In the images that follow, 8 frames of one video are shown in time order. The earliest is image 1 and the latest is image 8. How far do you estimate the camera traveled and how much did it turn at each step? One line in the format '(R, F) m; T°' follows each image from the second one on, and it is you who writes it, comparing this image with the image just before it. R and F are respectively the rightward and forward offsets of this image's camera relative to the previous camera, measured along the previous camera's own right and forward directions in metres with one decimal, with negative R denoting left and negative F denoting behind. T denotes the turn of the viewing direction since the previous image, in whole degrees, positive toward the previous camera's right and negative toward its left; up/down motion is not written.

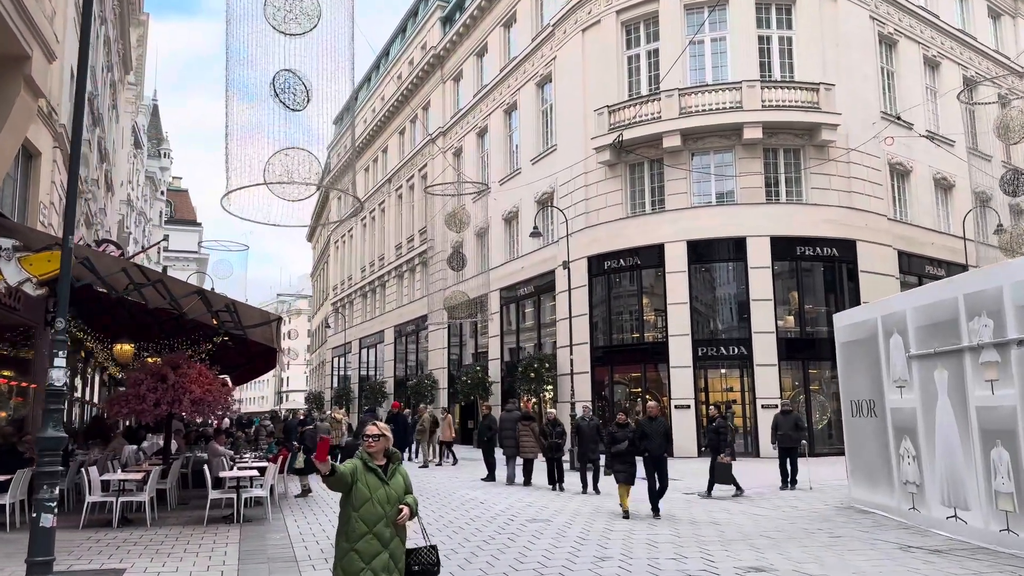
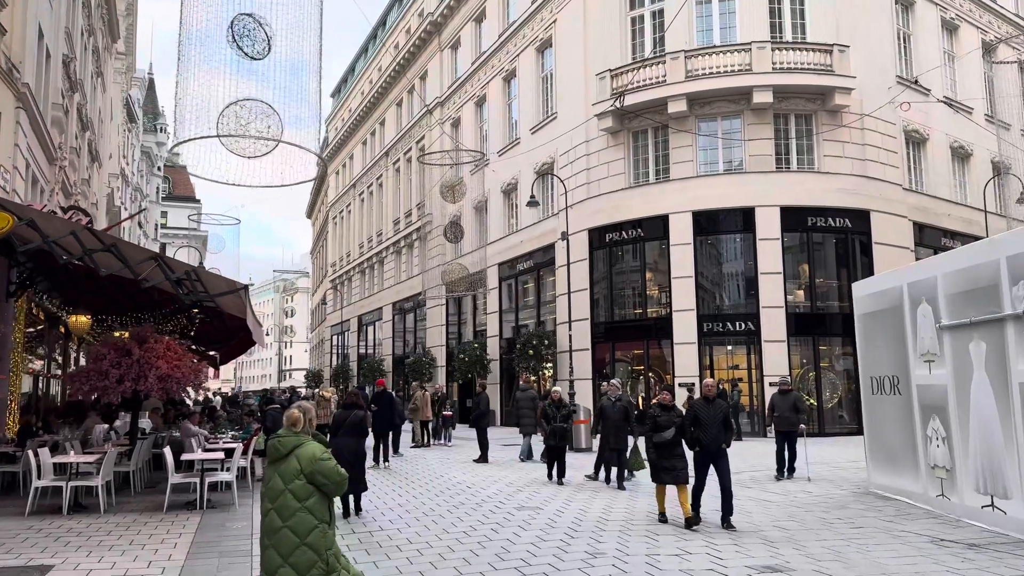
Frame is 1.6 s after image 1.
(+0.2, +1.0) m; 0°
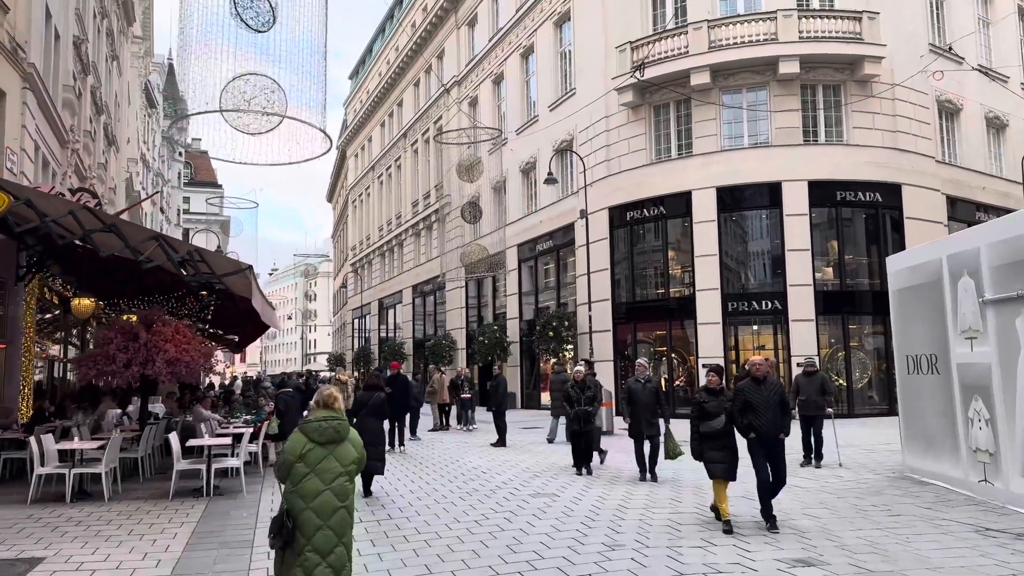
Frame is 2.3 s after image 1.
(+0.1, +0.5) m; -2°
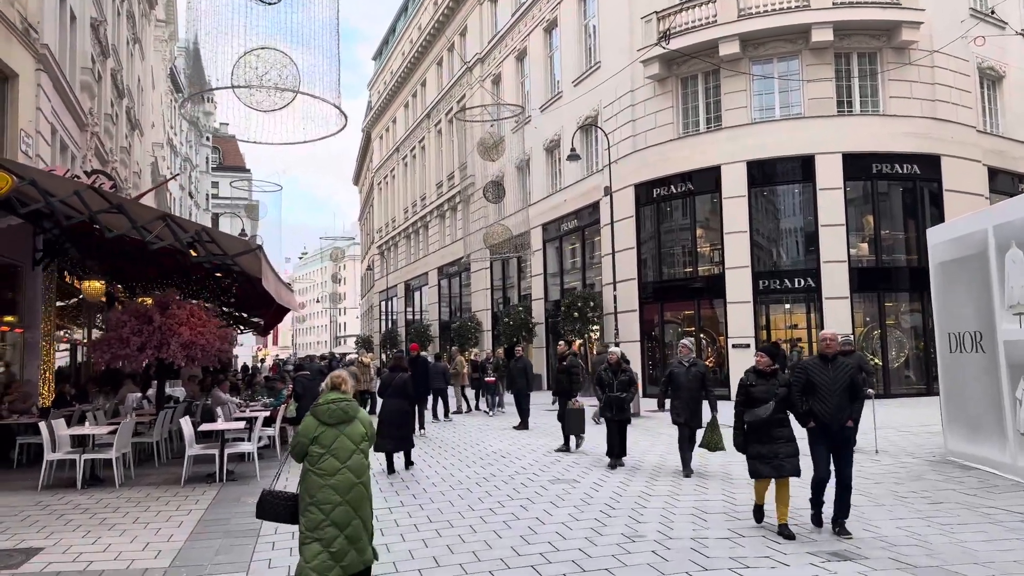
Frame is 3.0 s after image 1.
(+0.1, +0.4) m; -2°
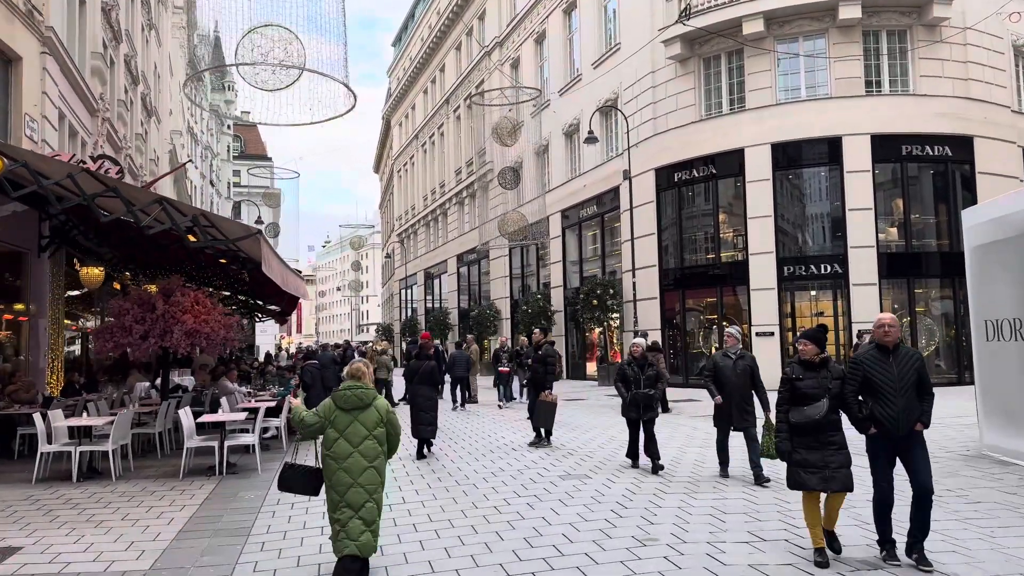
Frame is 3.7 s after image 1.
(+0.2, +0.4) m; -2°
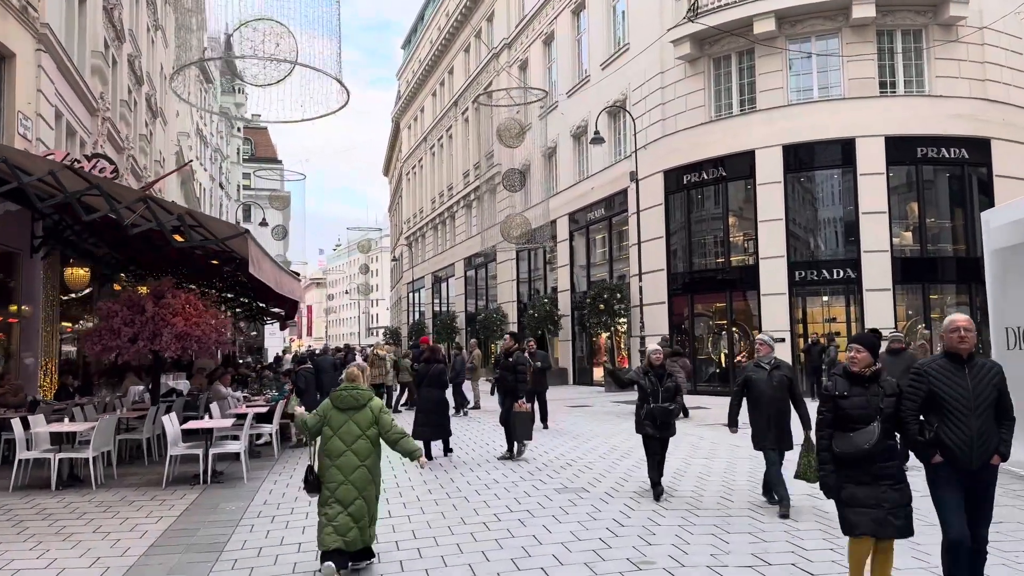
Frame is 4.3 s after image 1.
(+0.2, +0.4) m; -1°
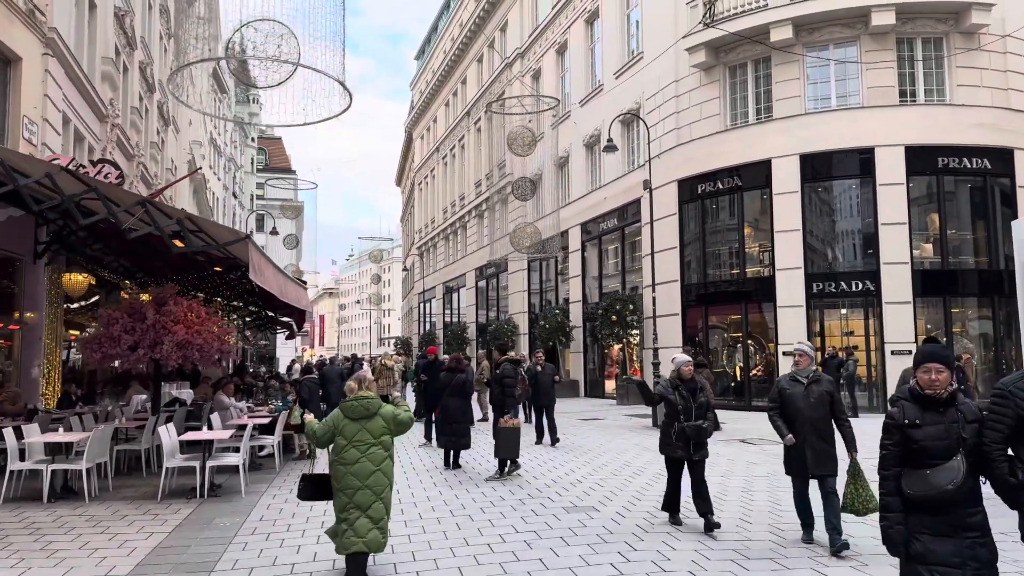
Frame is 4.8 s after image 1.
(0.0, +0.3) m; -1°
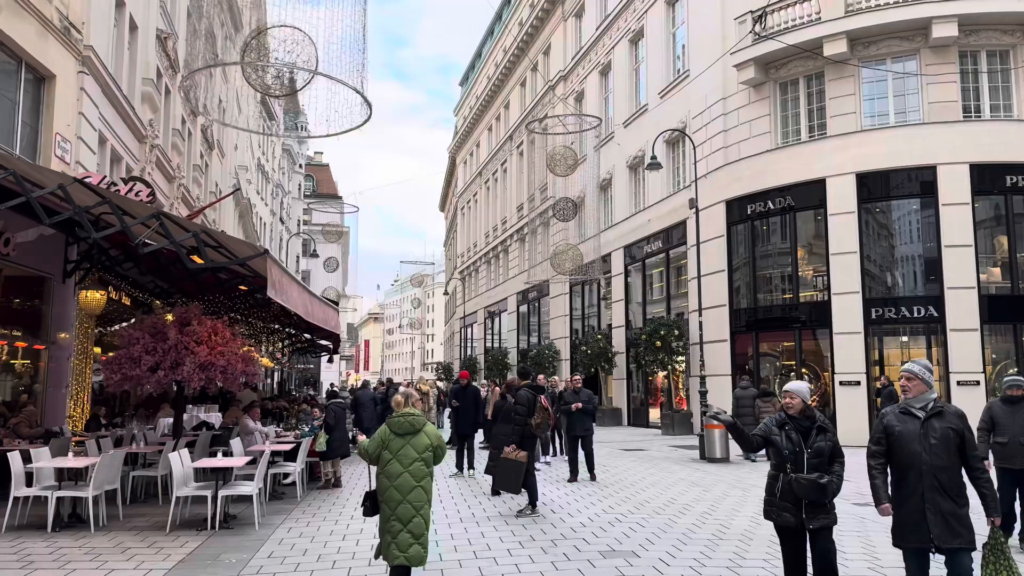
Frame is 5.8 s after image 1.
(+0.1, +0.7) m; -3°
